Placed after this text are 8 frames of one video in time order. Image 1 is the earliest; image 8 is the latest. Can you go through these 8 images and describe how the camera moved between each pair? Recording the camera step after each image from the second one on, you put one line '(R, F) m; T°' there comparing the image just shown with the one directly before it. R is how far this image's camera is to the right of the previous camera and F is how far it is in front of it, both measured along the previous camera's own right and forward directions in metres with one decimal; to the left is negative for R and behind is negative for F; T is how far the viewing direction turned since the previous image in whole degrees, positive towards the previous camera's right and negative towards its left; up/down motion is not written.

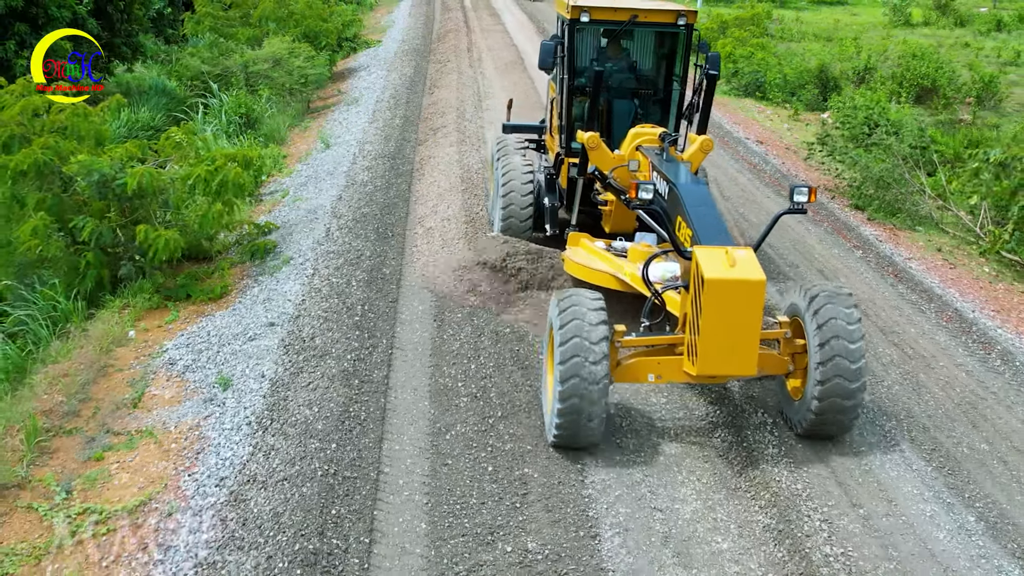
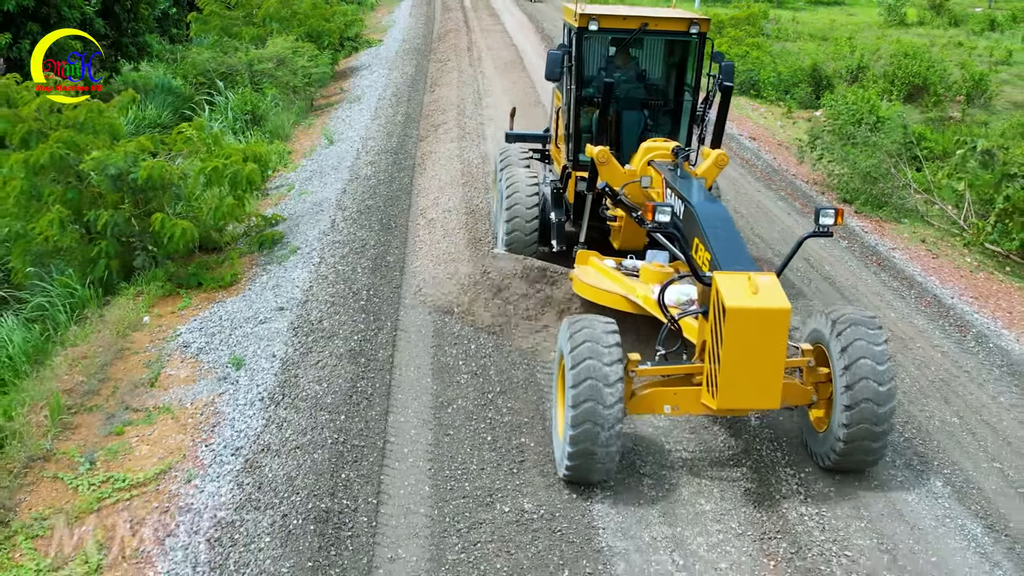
(0.0, -0.3) m; 0°
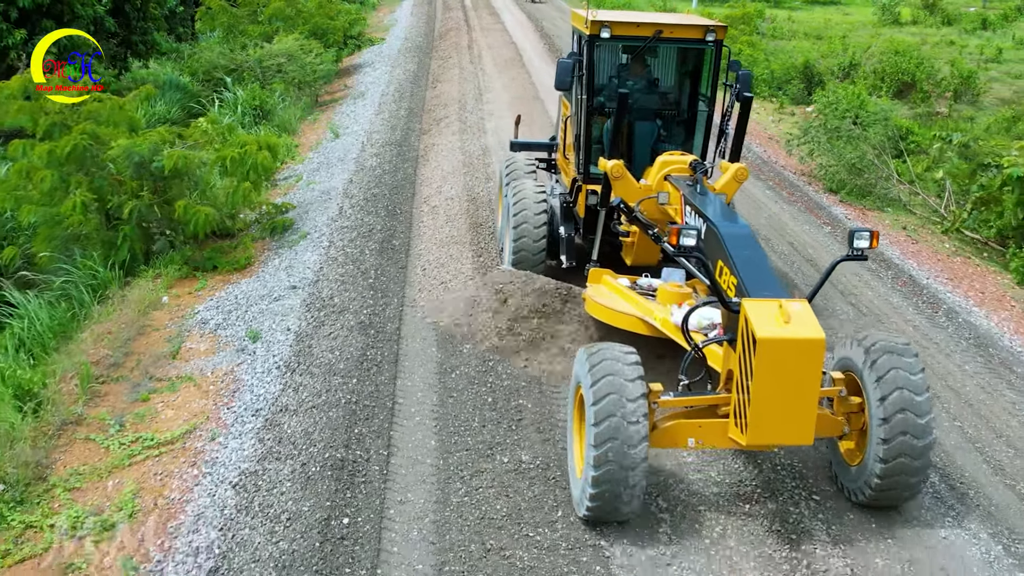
(0.0, -0.4) m; 0°
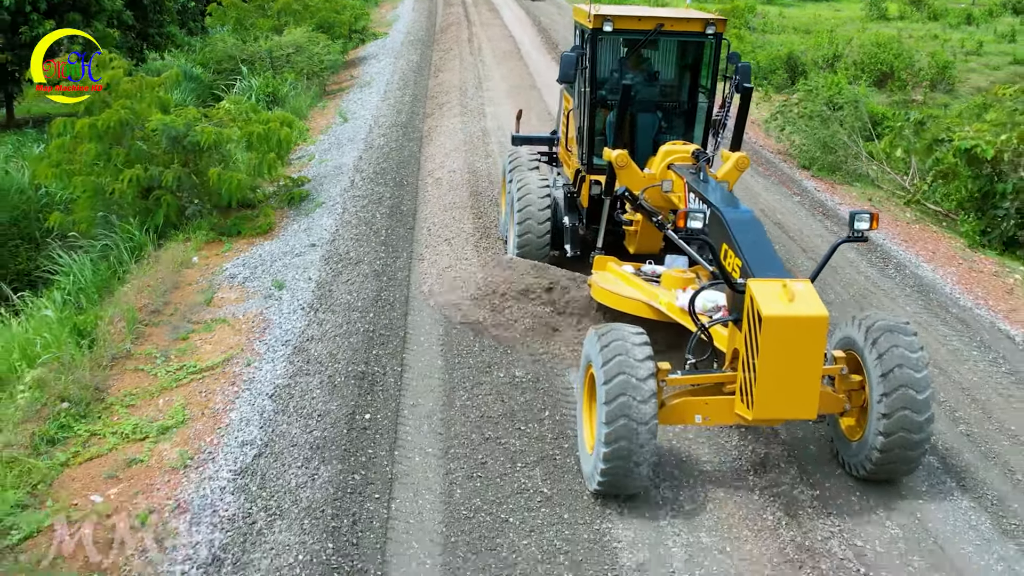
(0.0, -0.8) m; 0°
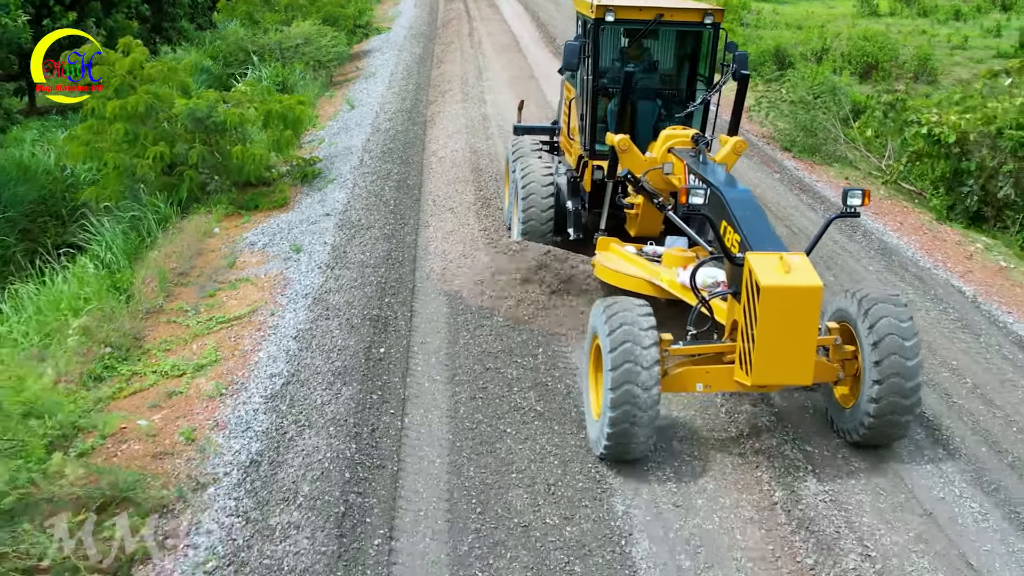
(0.0, -0.6) m; 0°
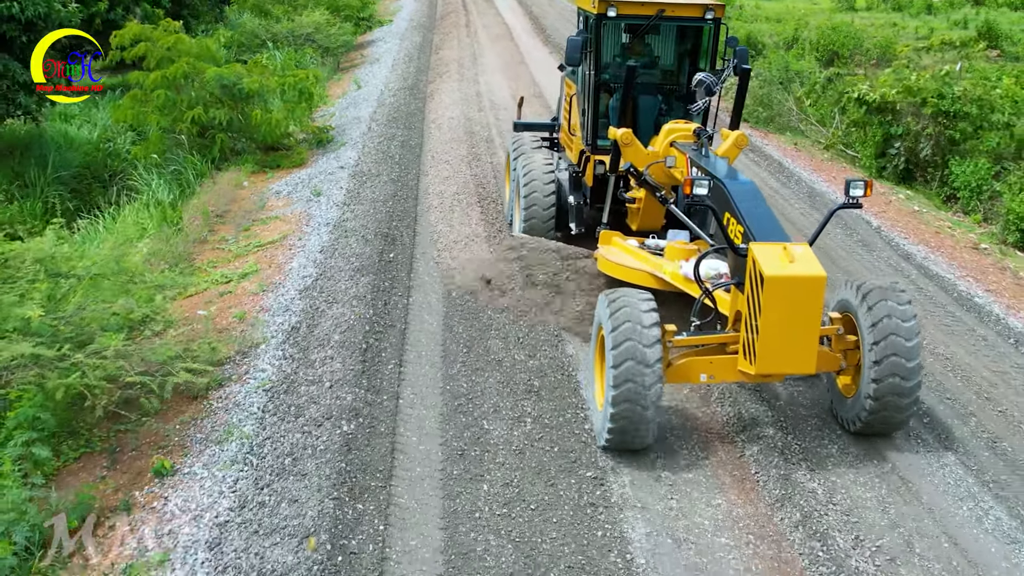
(+0.2, -1.4) m; 0°
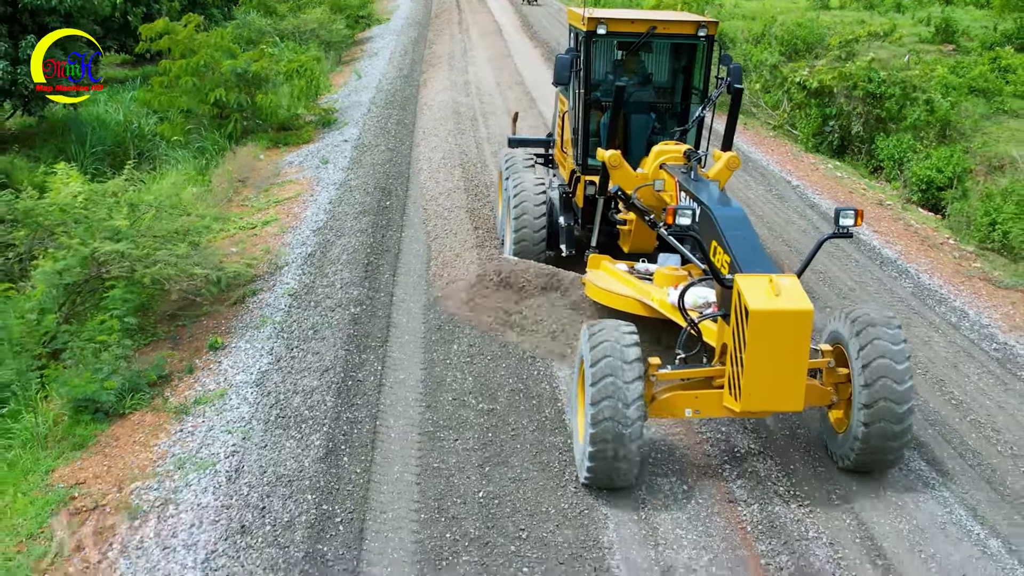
(+0.3, -1.5) m; 0°
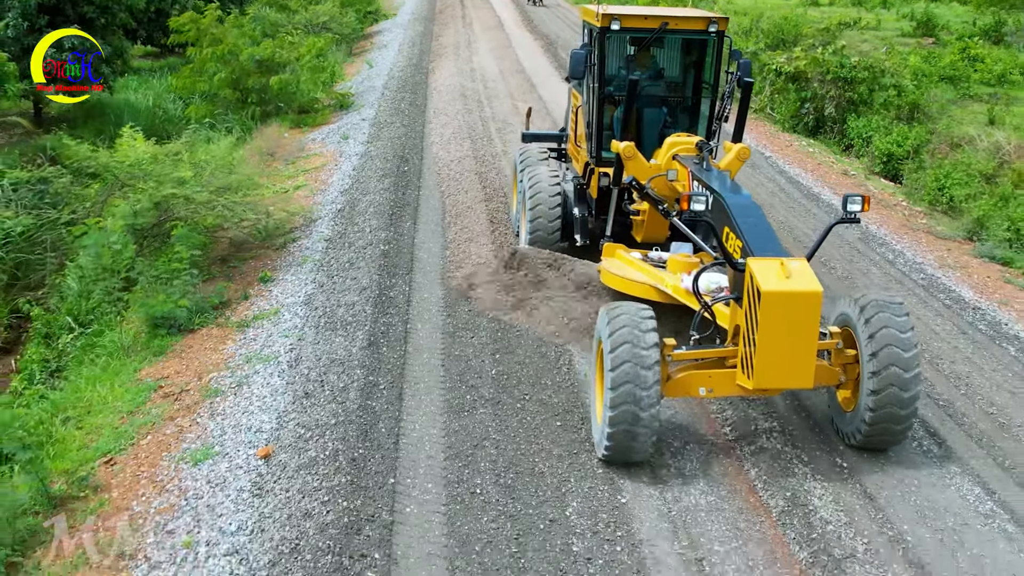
(0.0, -1.1) m; 0°
